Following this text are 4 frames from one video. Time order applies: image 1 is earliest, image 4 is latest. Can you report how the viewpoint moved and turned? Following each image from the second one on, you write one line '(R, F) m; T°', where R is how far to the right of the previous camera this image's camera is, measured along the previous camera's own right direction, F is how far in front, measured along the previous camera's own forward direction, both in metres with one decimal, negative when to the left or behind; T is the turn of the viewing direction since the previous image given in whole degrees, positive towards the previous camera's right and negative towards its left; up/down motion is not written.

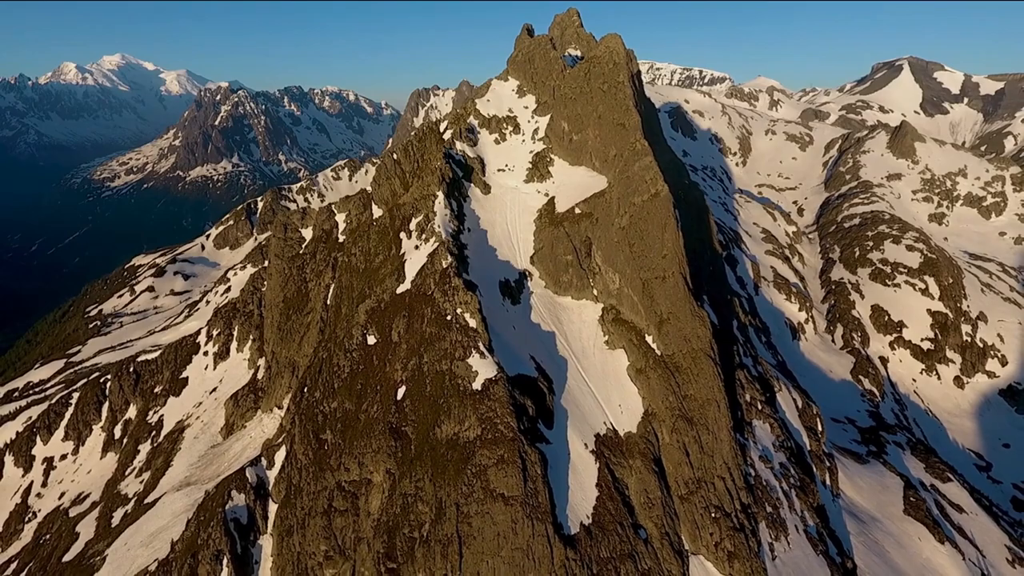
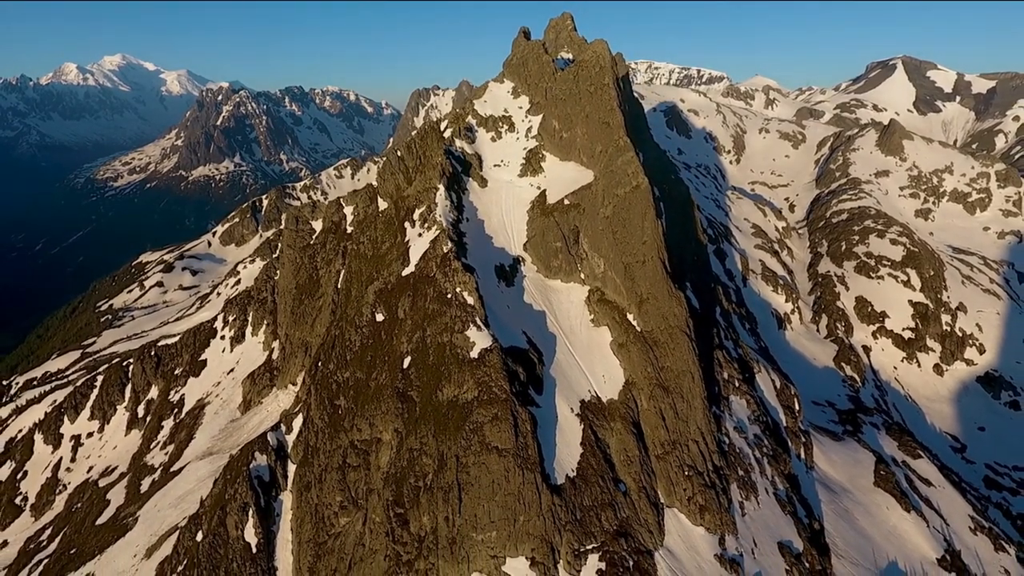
(+0.7, -5.7) m; 0°
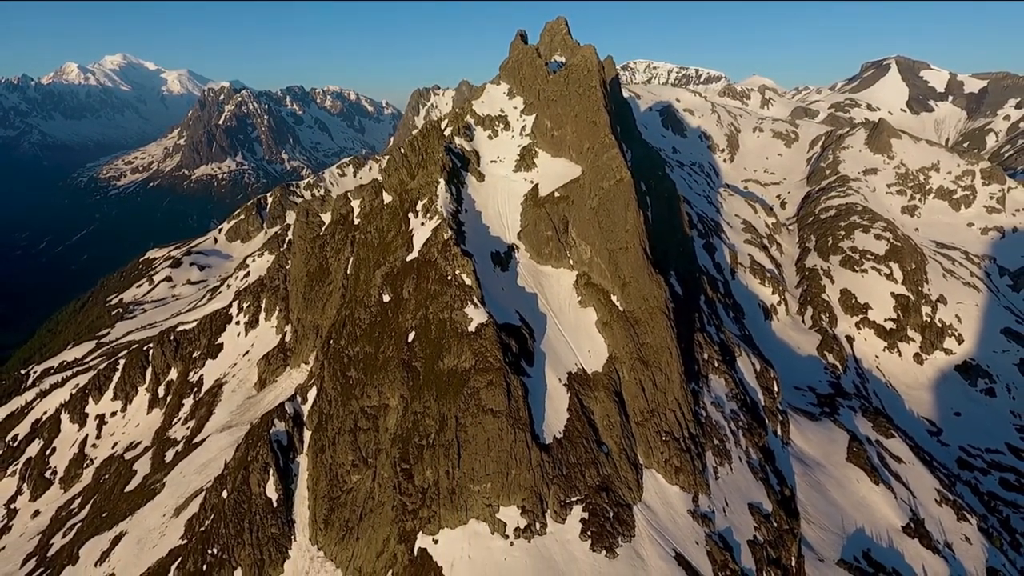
(+0.7, -5.9) m; 0°
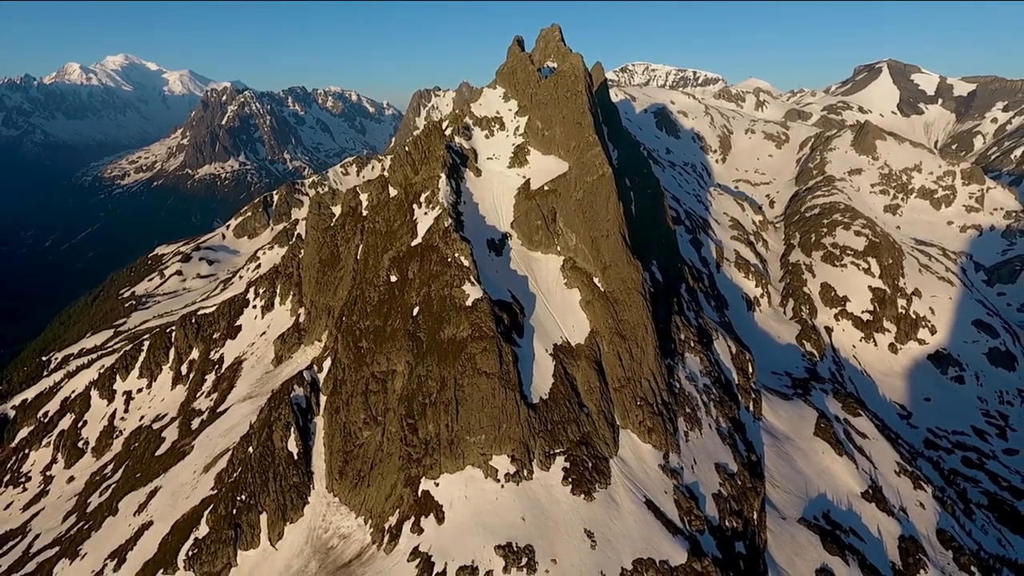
(+0.9, -8.0) m; 0°
